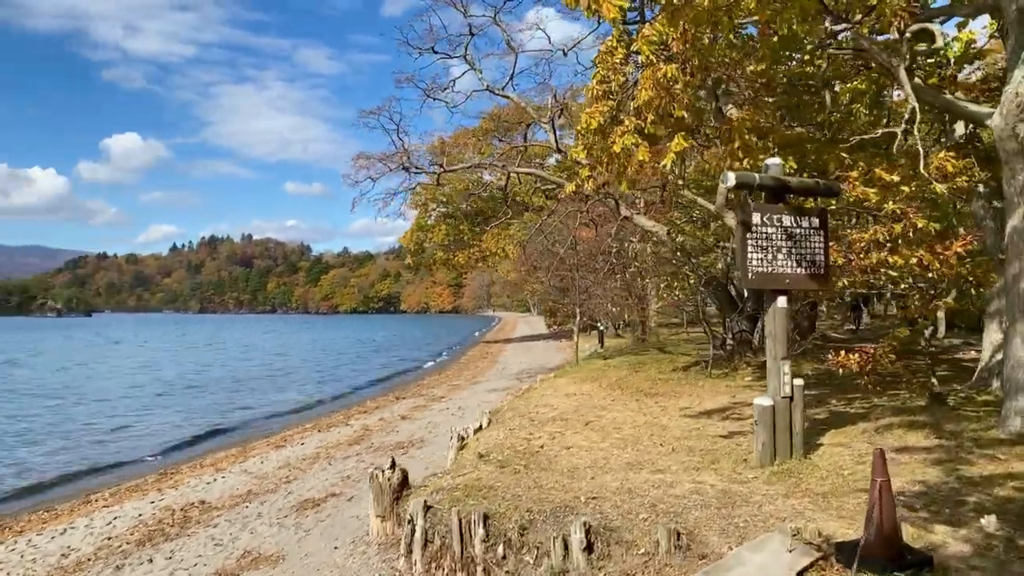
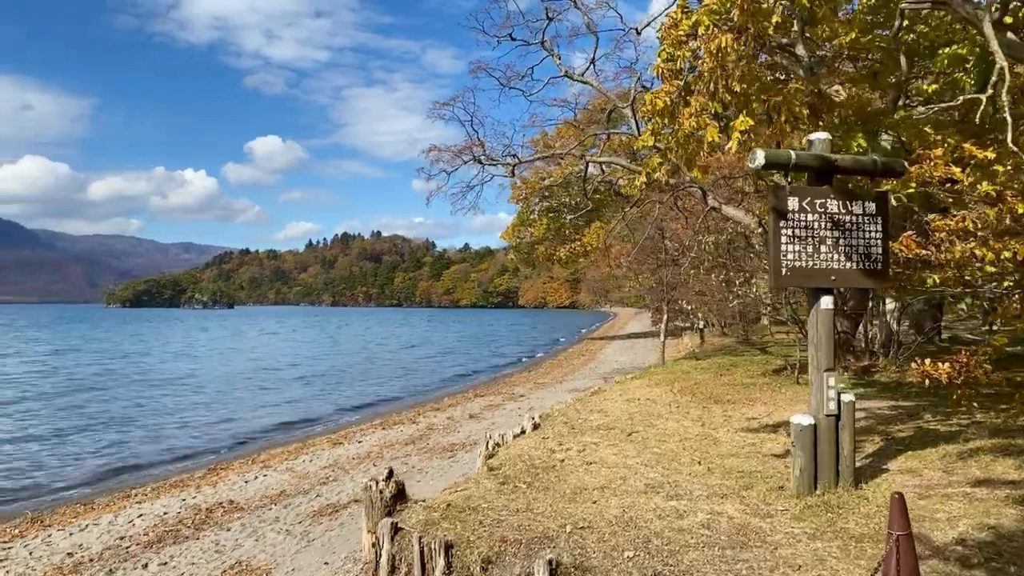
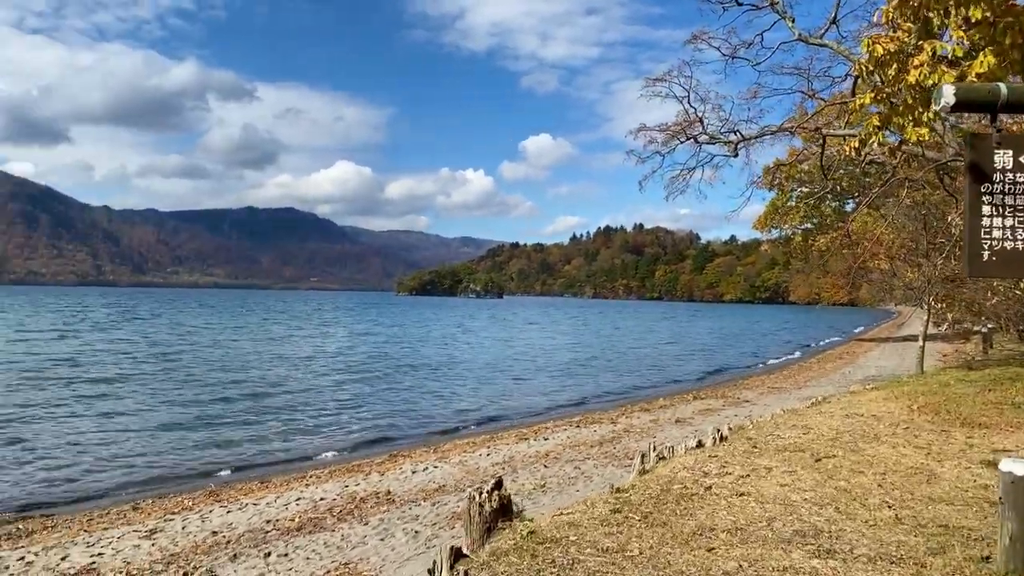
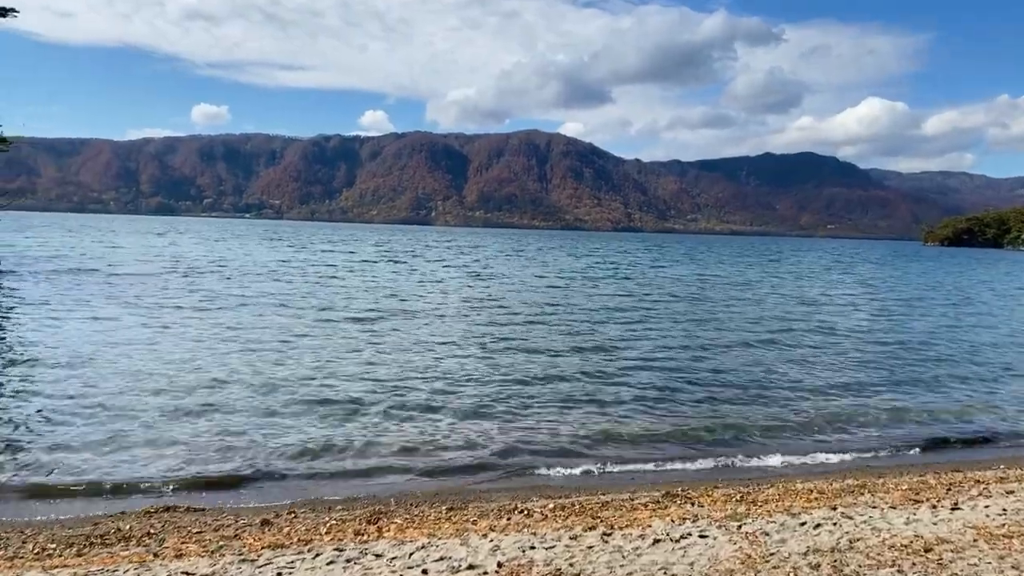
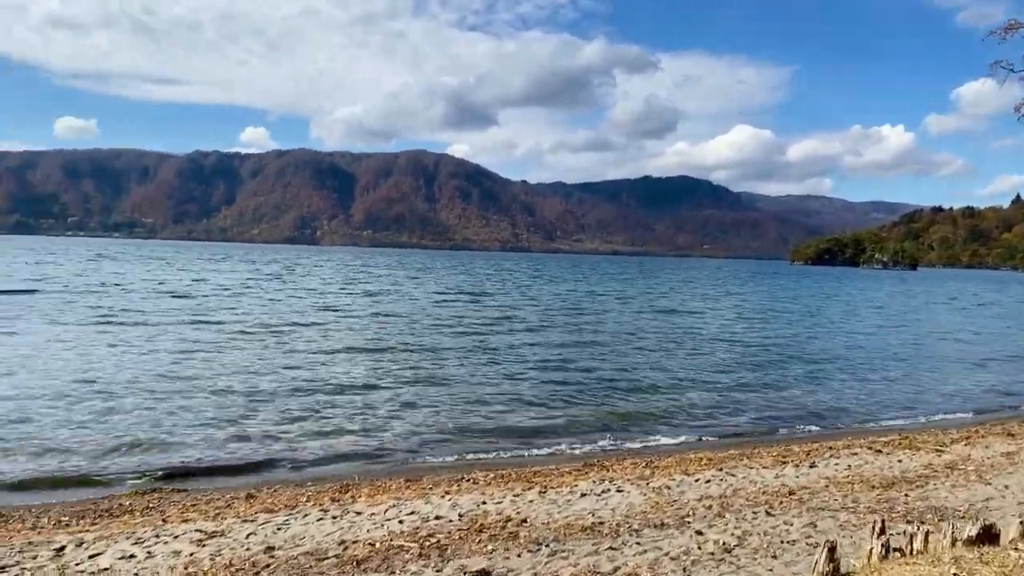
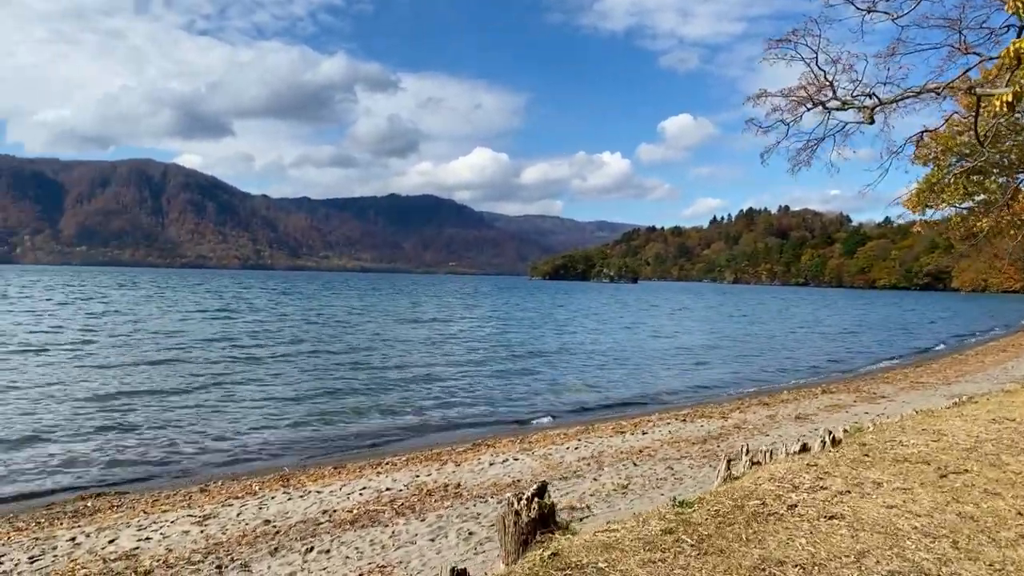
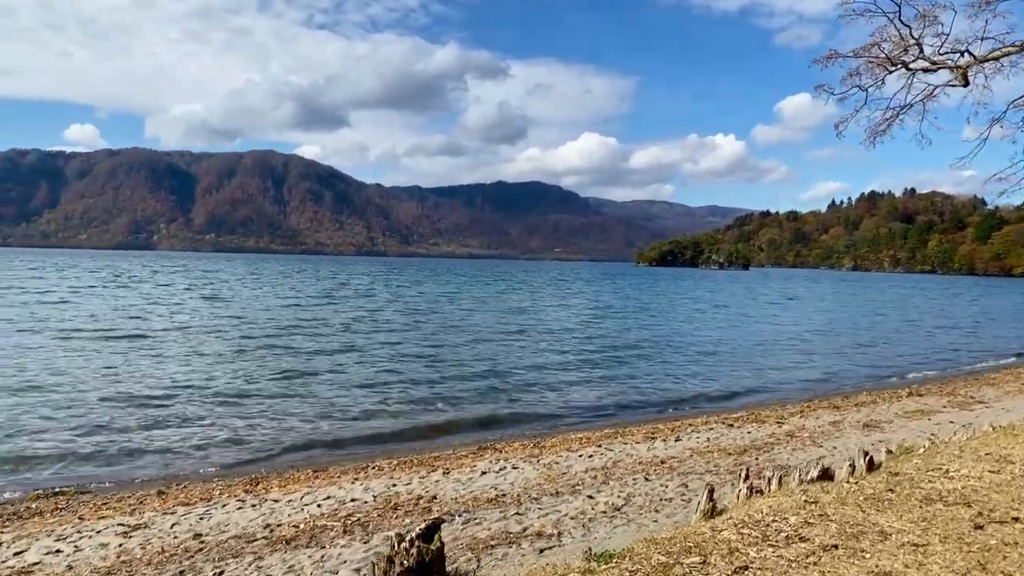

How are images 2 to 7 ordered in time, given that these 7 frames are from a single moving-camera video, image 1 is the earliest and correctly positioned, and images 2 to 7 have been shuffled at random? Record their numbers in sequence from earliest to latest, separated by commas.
2, 3, 6, 7, 5, 4
